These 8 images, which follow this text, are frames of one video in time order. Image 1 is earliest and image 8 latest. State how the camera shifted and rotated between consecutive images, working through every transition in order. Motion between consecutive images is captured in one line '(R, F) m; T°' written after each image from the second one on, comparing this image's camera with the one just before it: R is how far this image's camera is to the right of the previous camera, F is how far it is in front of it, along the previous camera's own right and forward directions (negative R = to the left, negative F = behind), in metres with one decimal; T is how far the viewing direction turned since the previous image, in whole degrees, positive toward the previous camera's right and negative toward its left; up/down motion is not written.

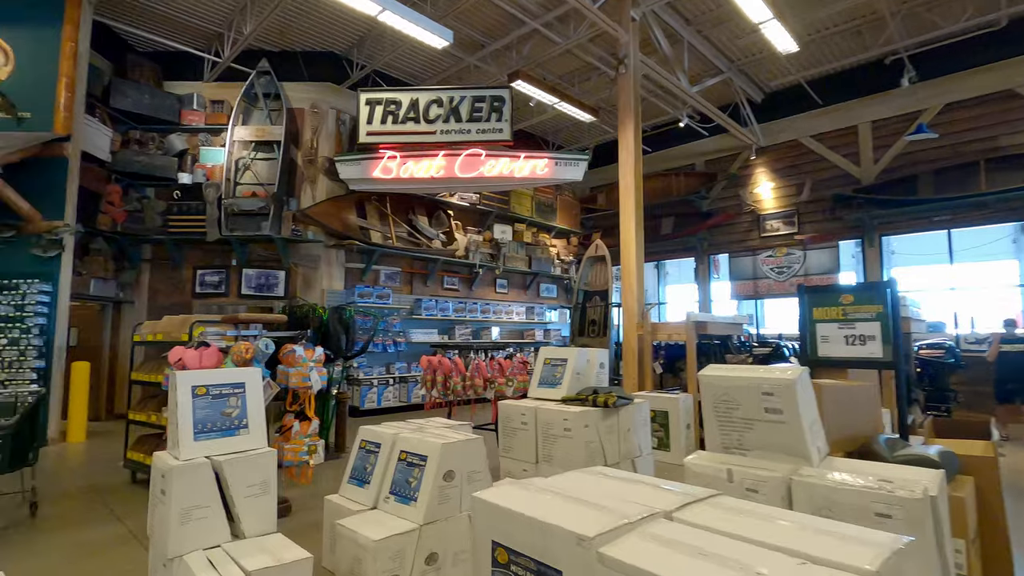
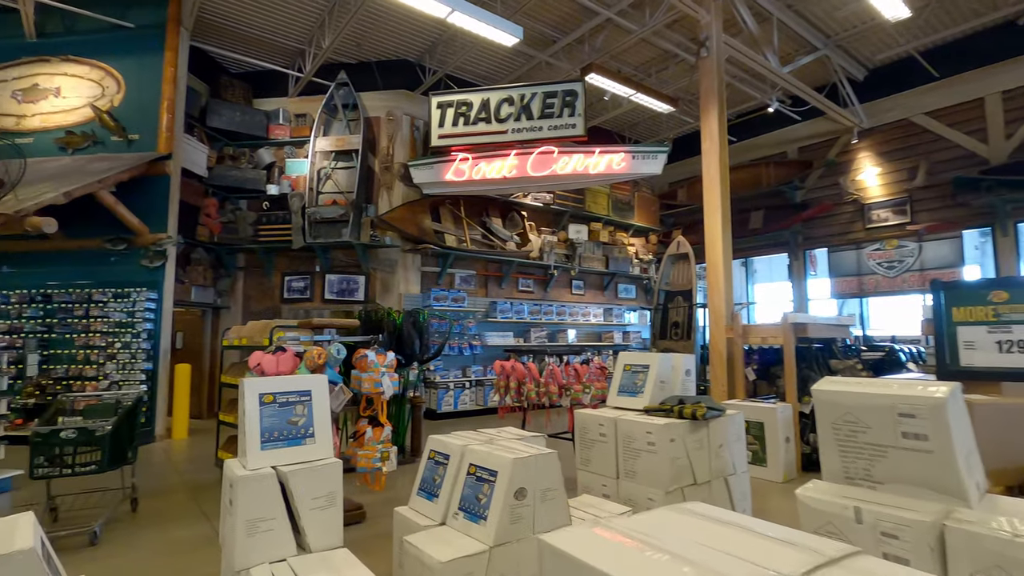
(0.0, +0.2) m; -8°
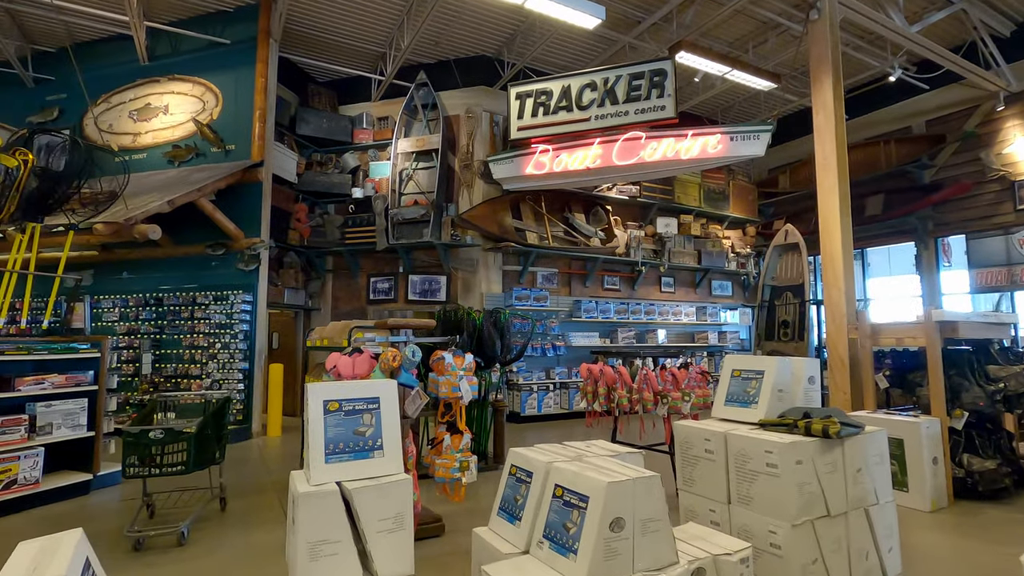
(0.0, +0.3) m; -9°
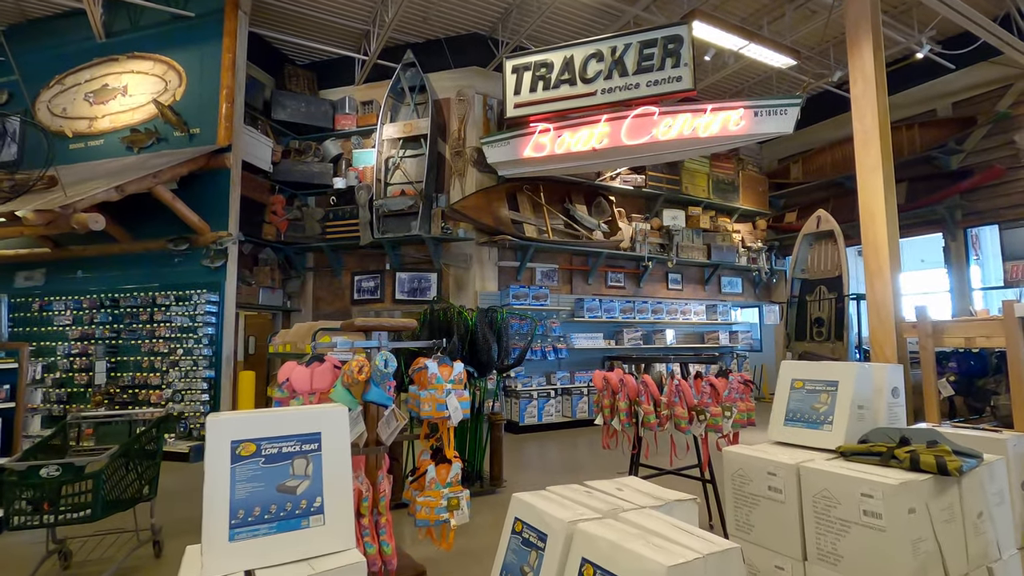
(0.0, +0.5) m; +1°
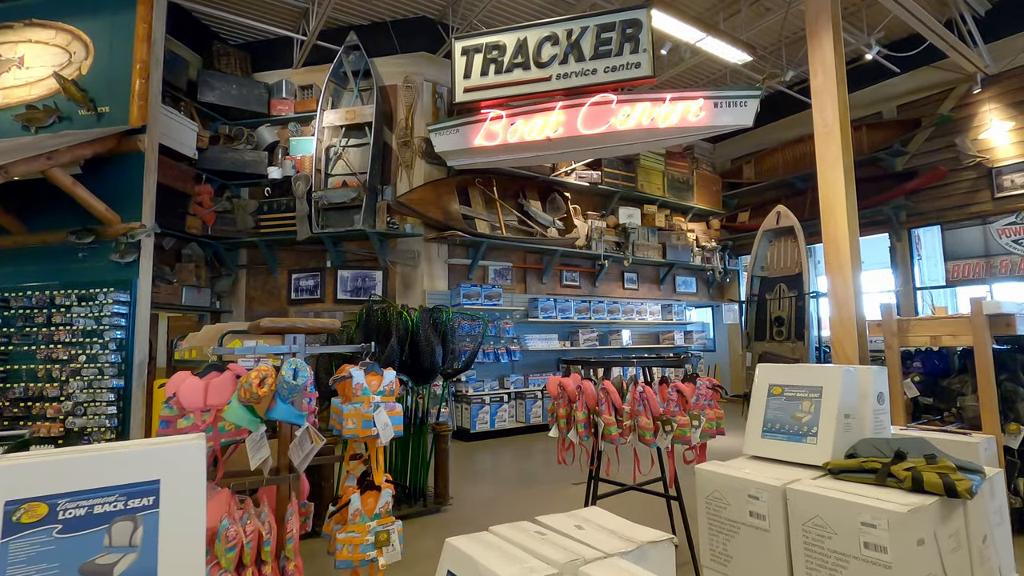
(0.0, +0.3) m; +5°
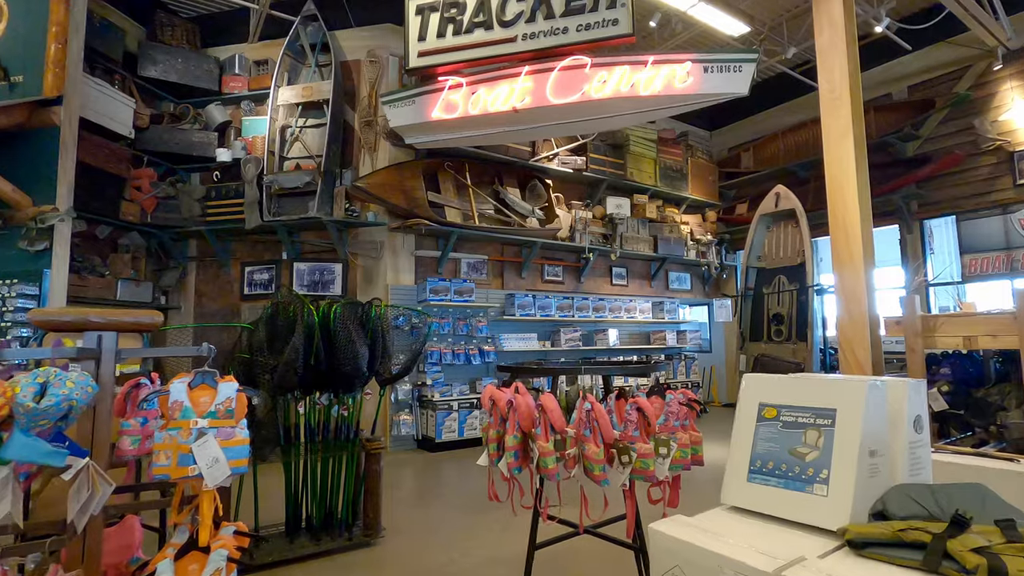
(+0.3, +0.5) m; 0°
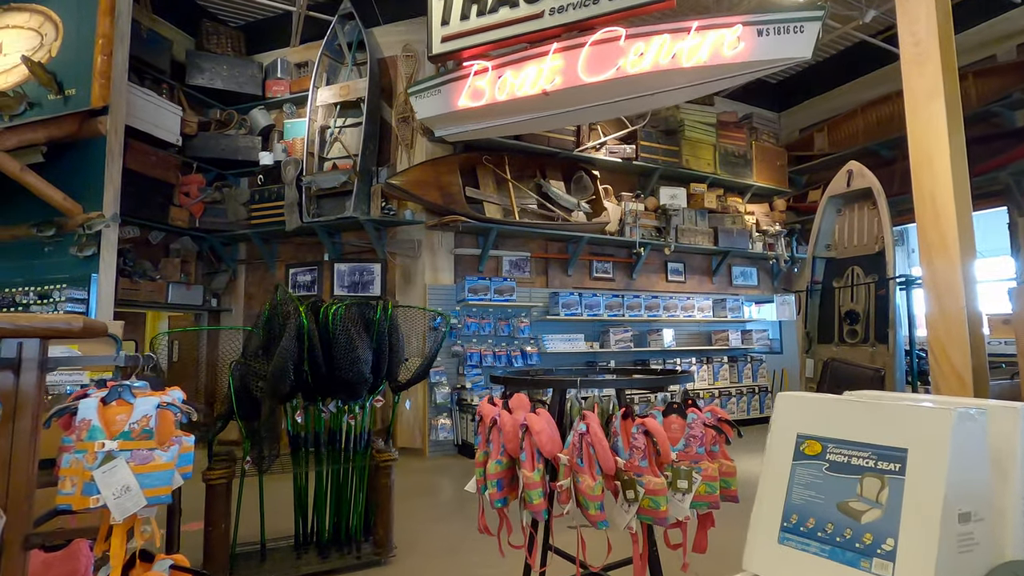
(+0.2, +0.3) m; -7°
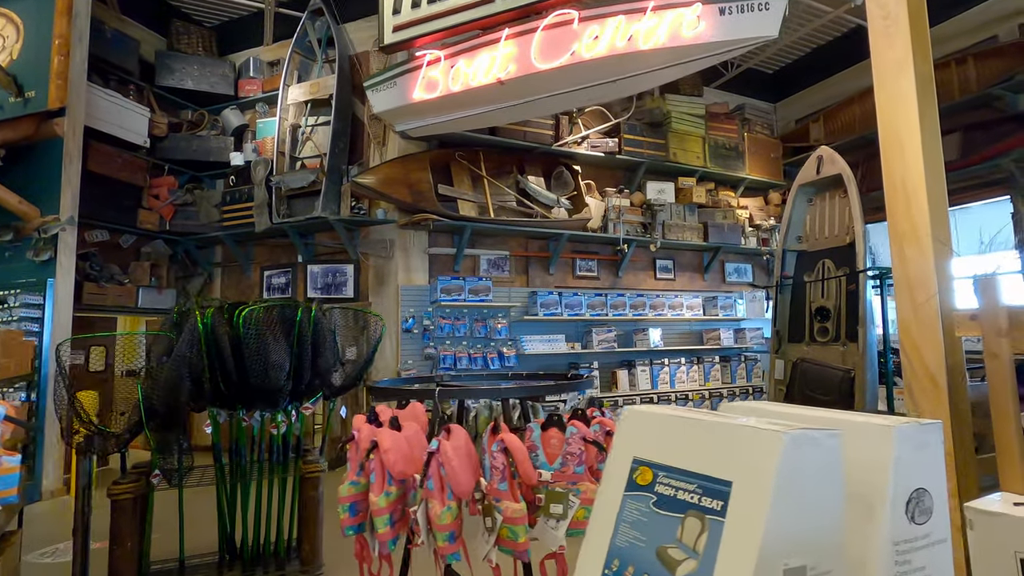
(+0.3, +0.2) m; -1°
